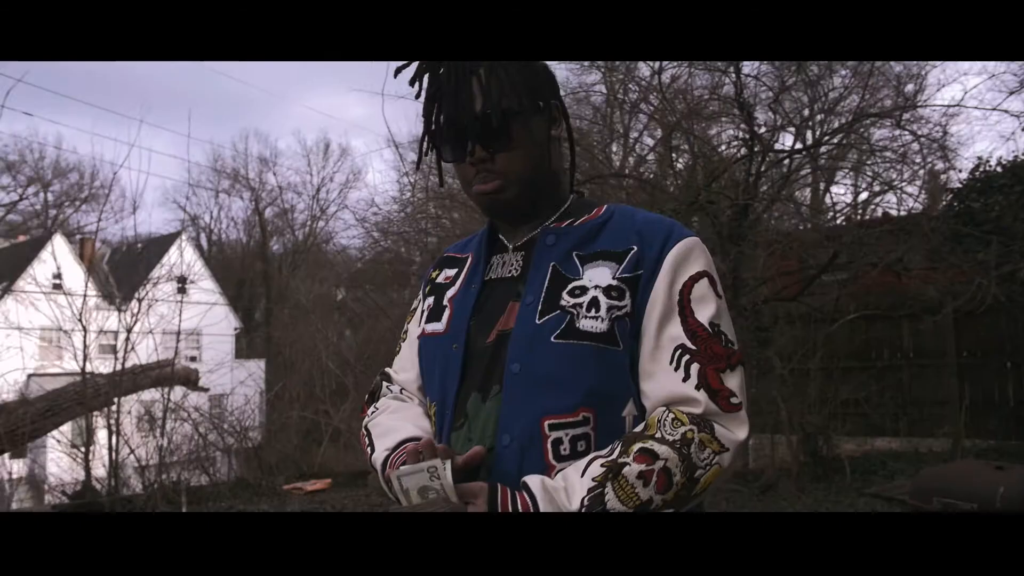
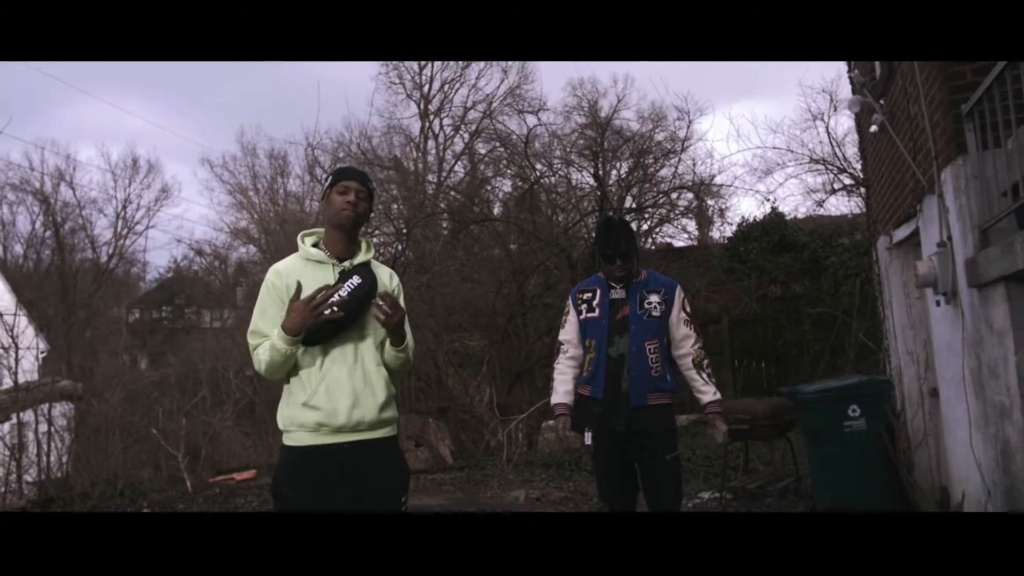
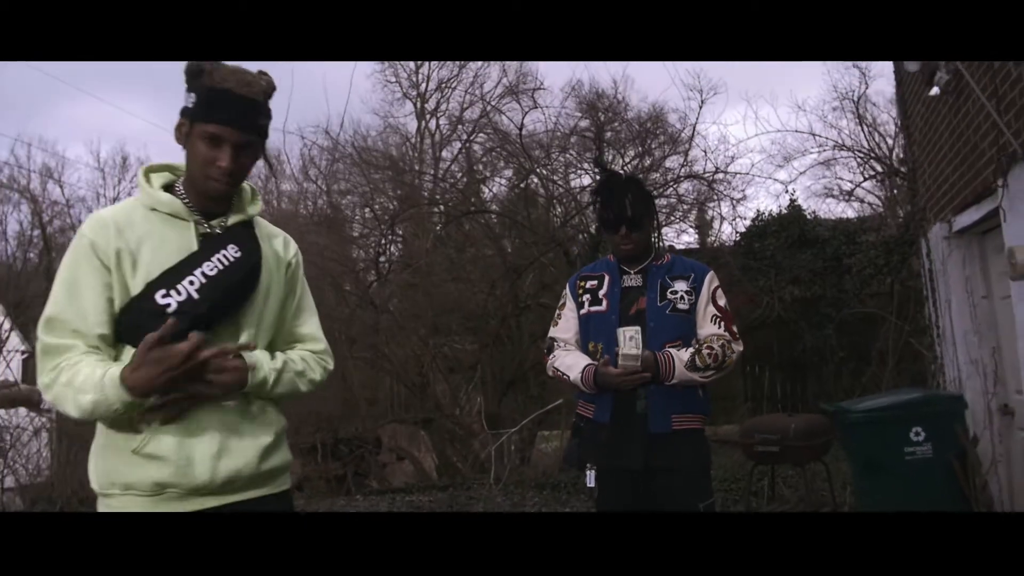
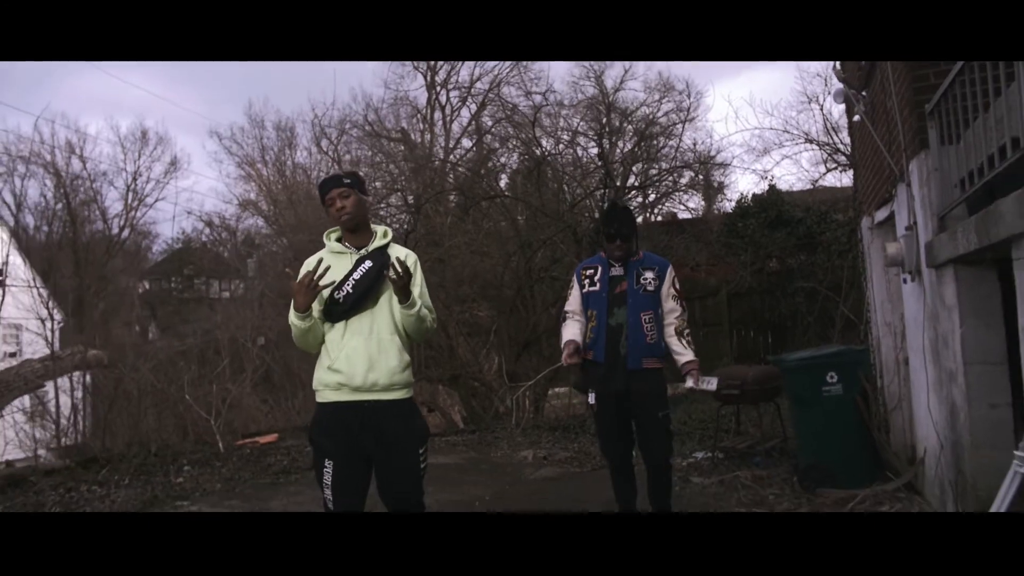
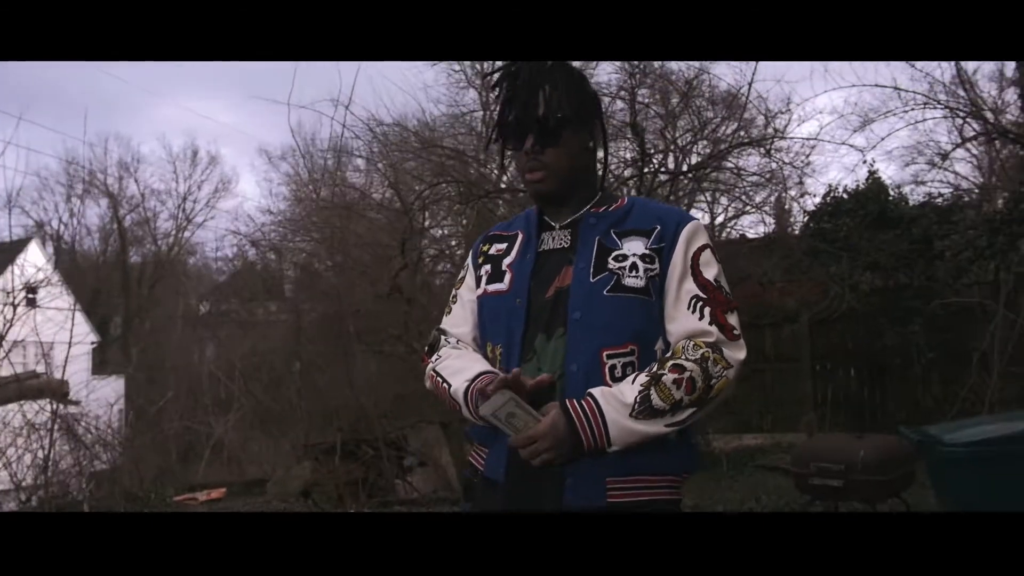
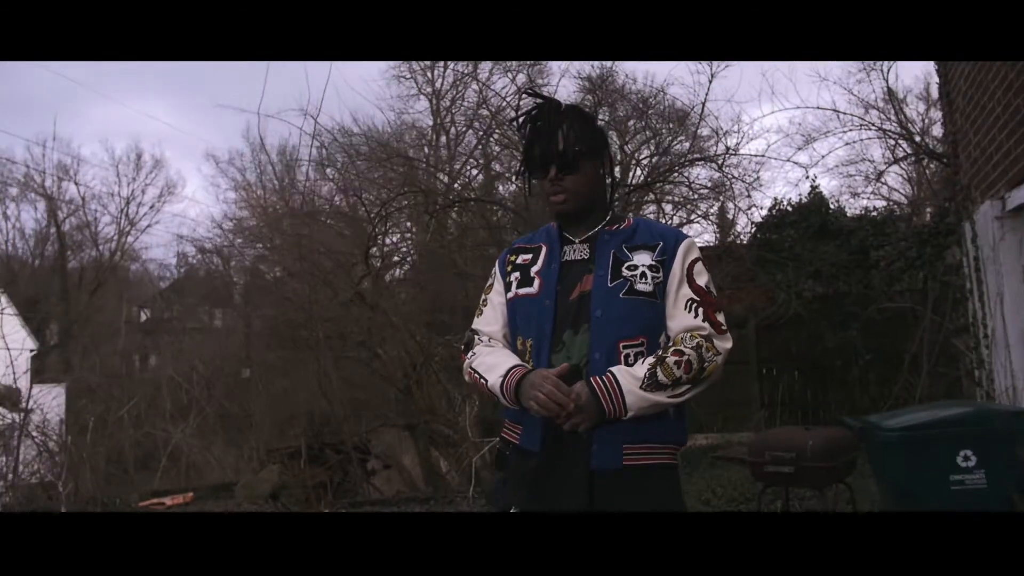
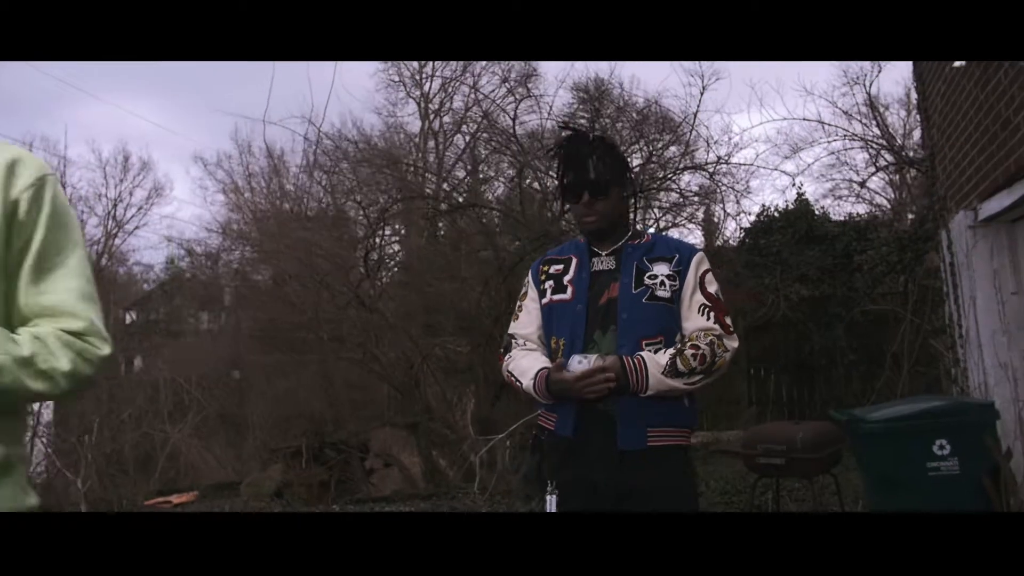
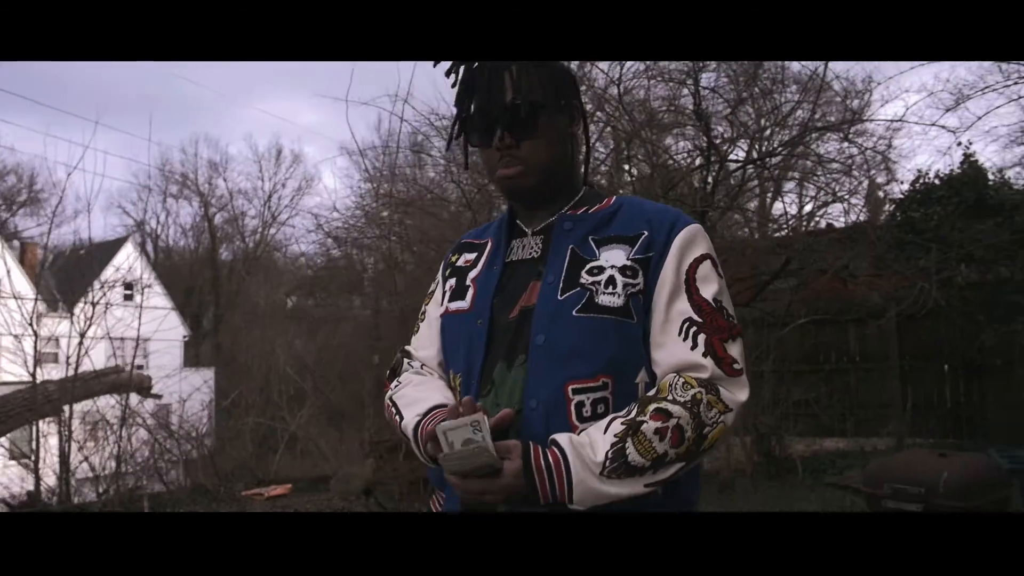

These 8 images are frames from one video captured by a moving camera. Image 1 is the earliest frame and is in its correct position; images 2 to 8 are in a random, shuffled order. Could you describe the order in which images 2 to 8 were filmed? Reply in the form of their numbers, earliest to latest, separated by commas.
8, 5, 6, 7, 3, 2, 4
